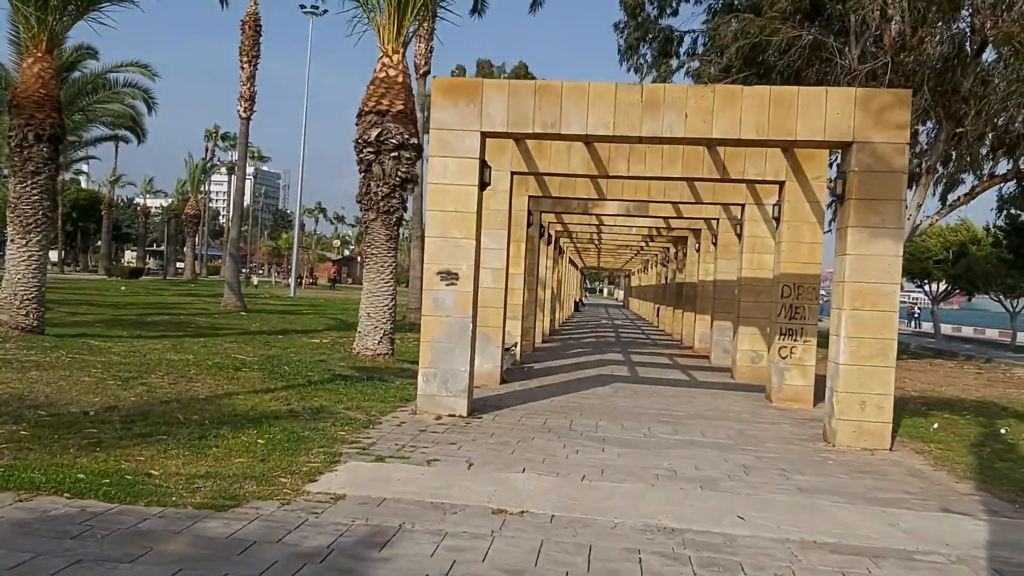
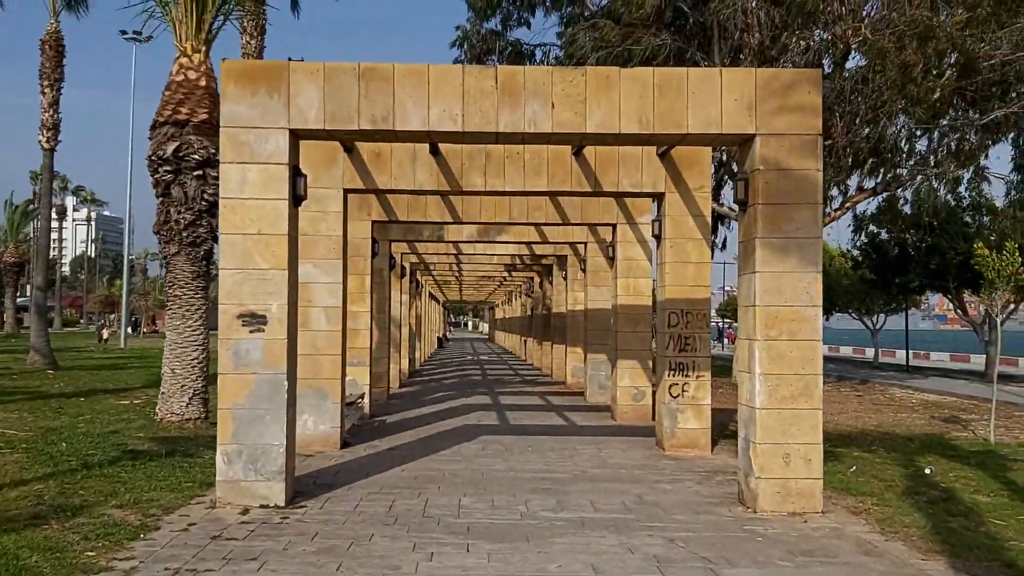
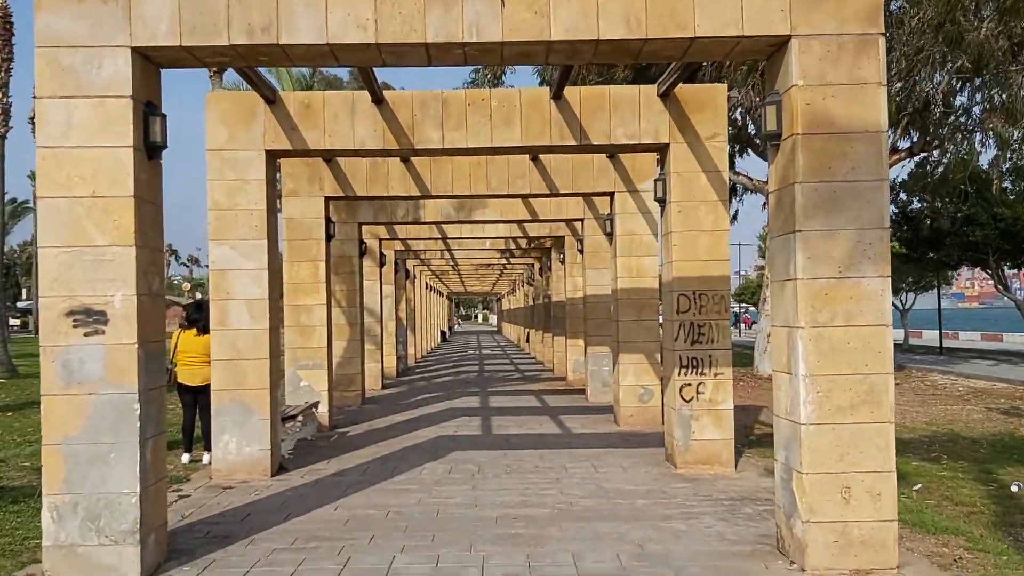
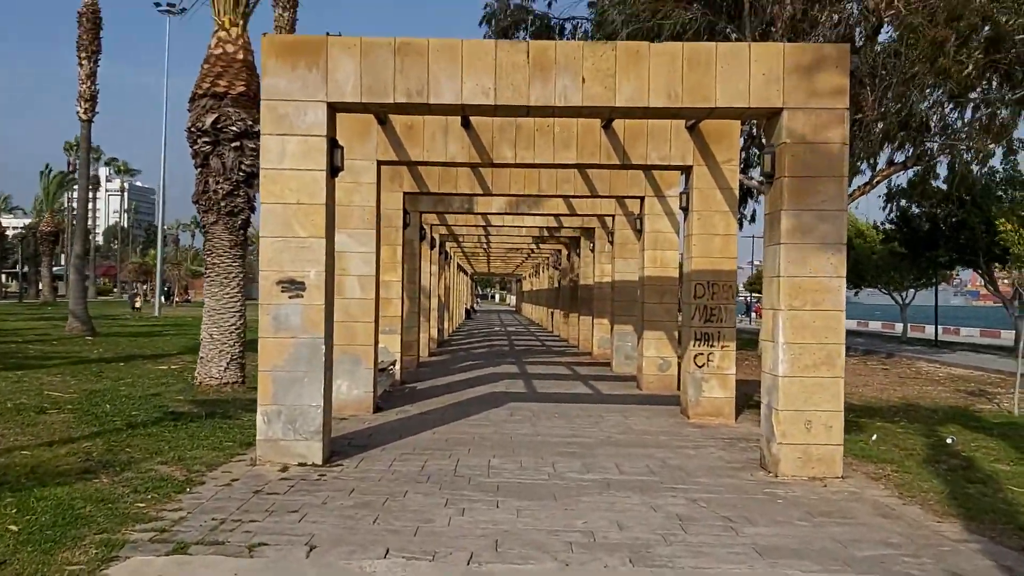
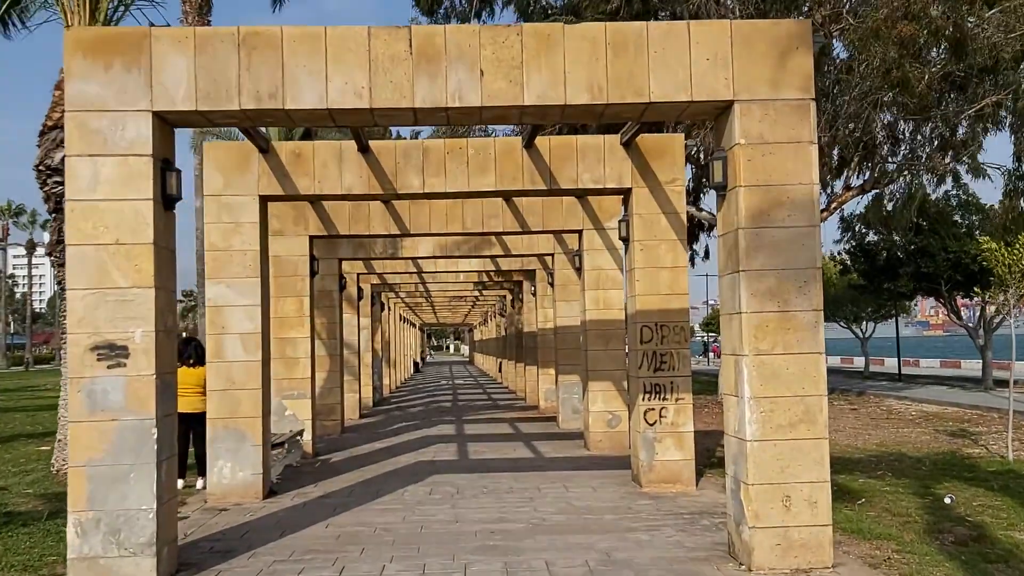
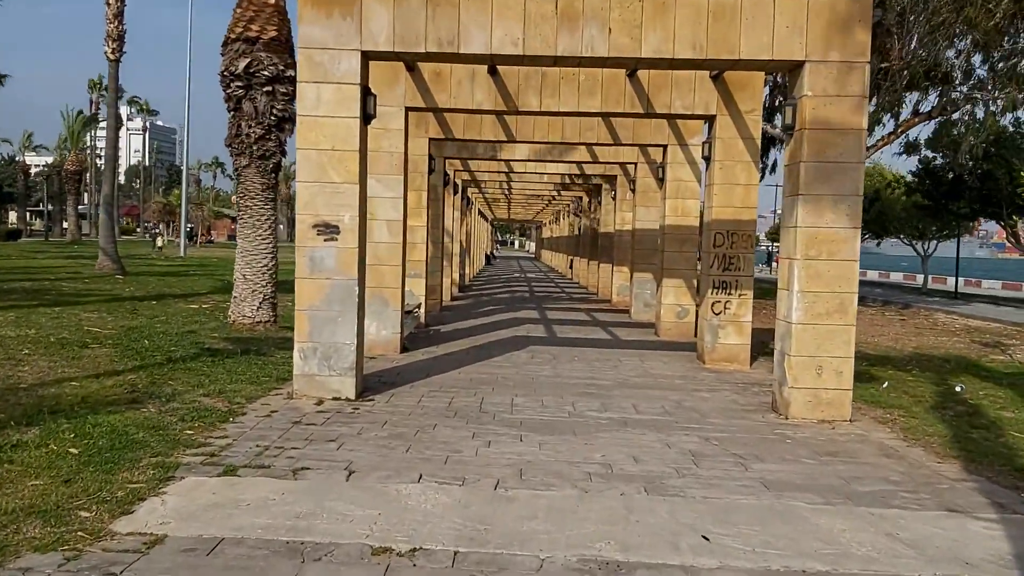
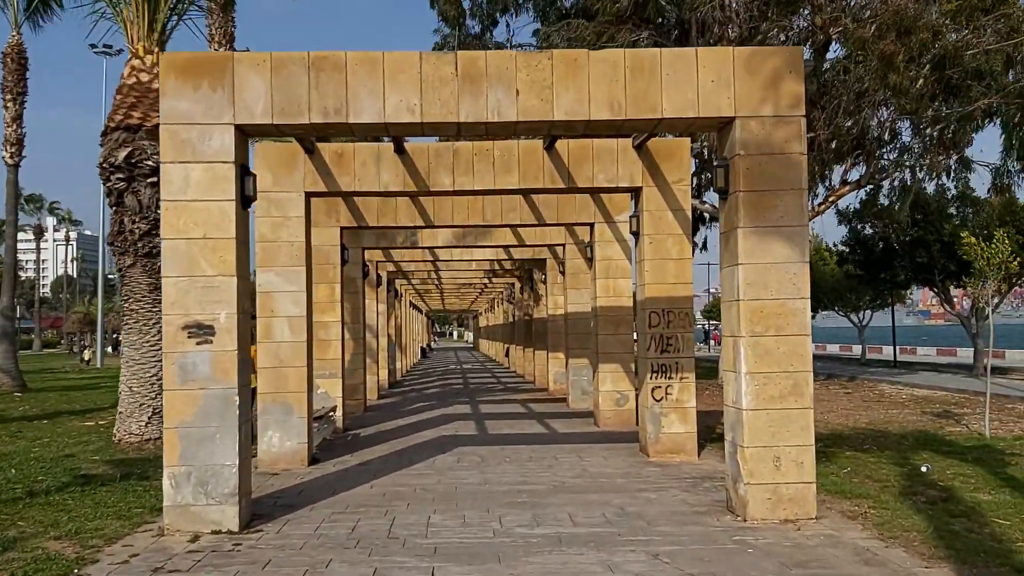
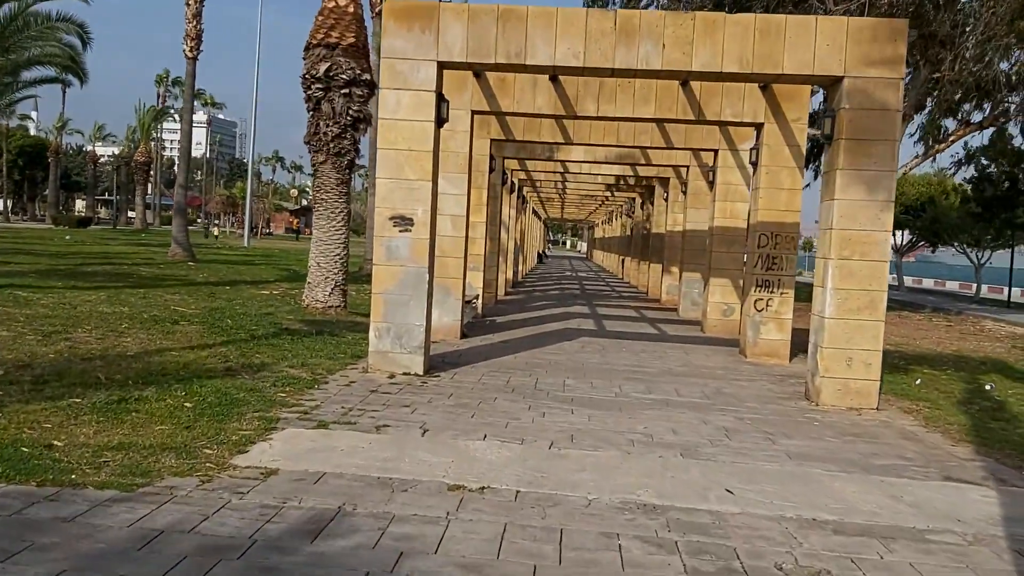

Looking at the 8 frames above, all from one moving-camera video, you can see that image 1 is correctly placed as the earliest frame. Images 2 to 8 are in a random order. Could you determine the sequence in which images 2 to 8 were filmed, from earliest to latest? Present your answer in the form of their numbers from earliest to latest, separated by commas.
8, 6, 4, 2, 7, 5, 3
